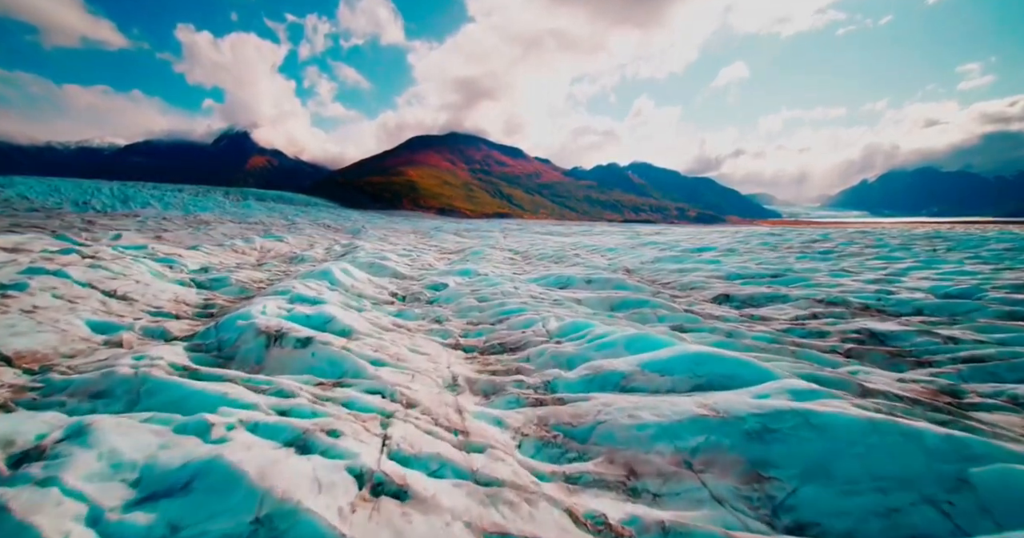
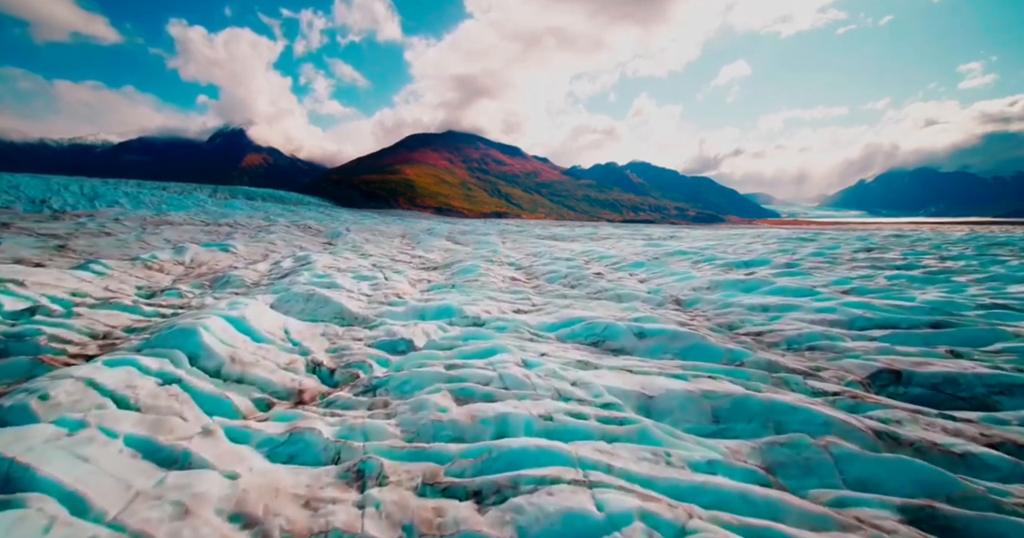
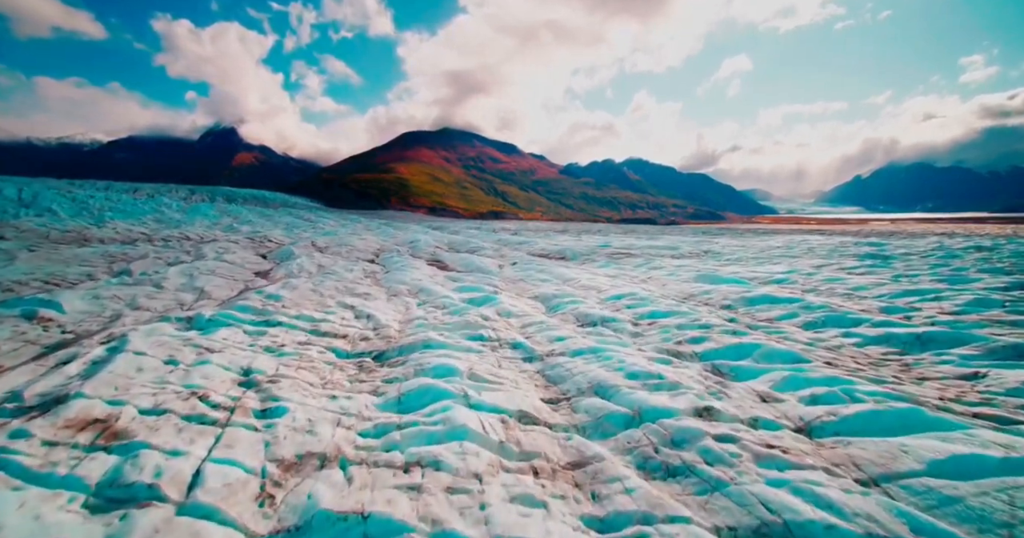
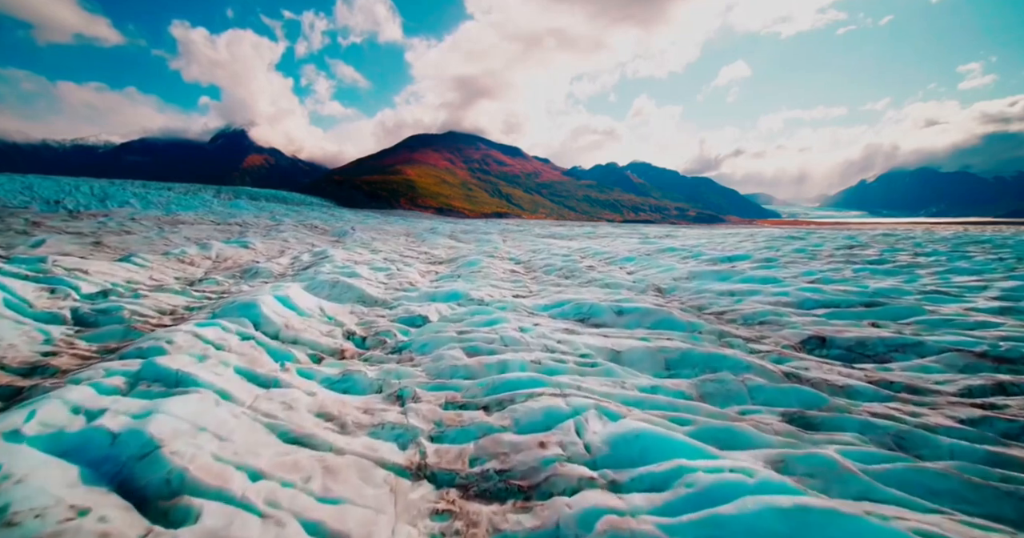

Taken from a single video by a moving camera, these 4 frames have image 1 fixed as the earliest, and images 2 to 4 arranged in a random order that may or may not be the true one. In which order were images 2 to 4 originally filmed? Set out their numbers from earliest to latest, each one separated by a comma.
4, 2, 3
